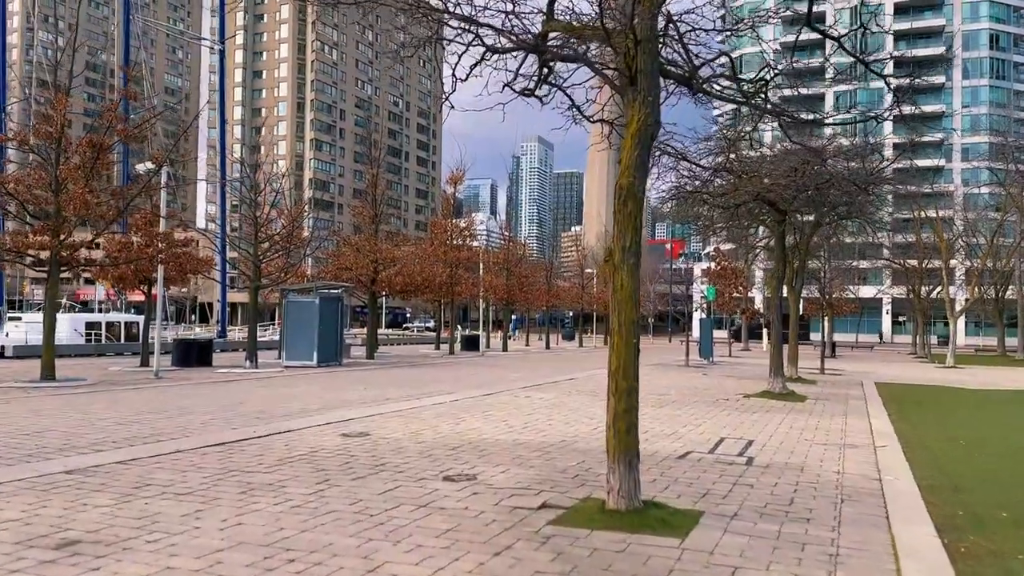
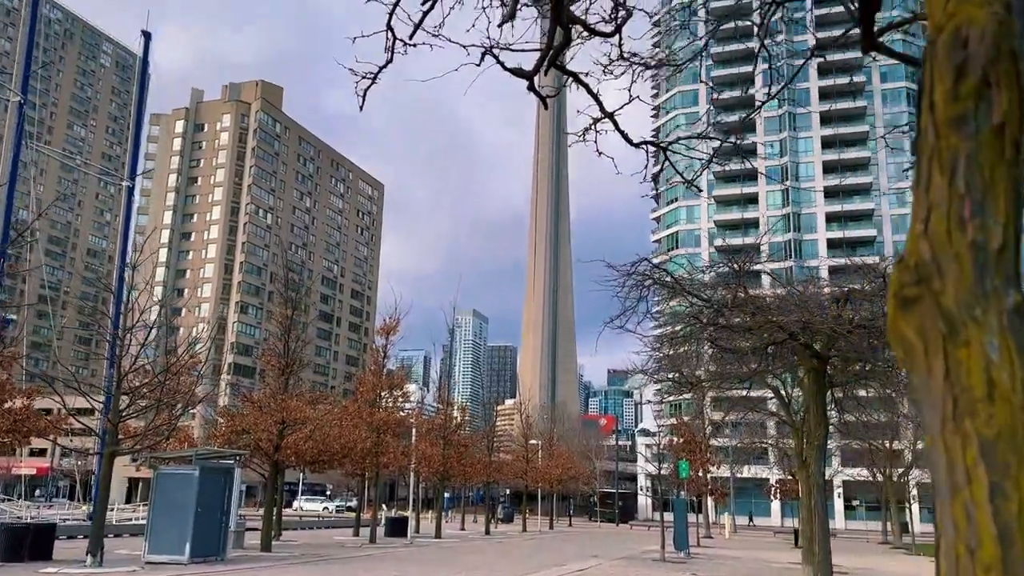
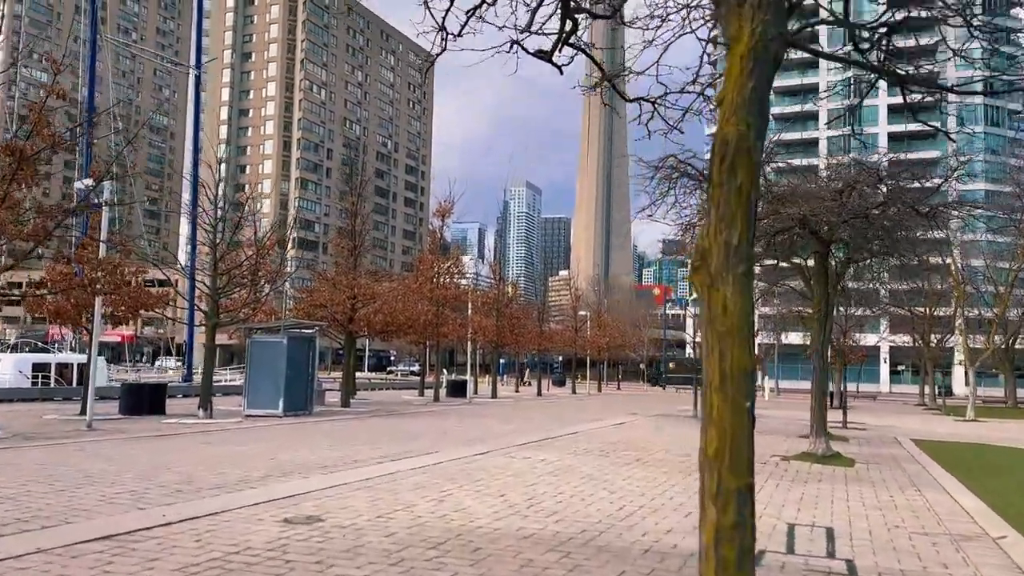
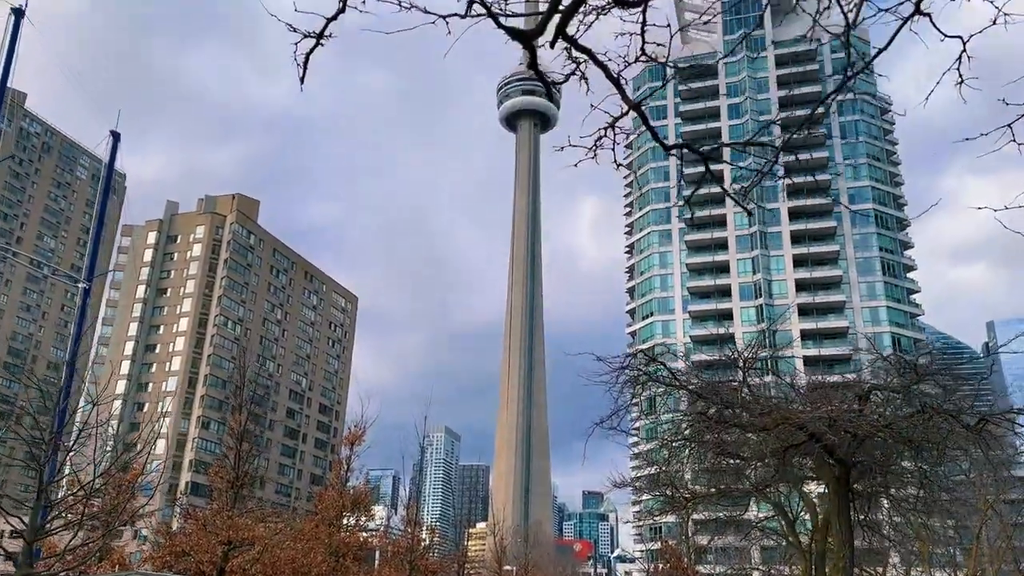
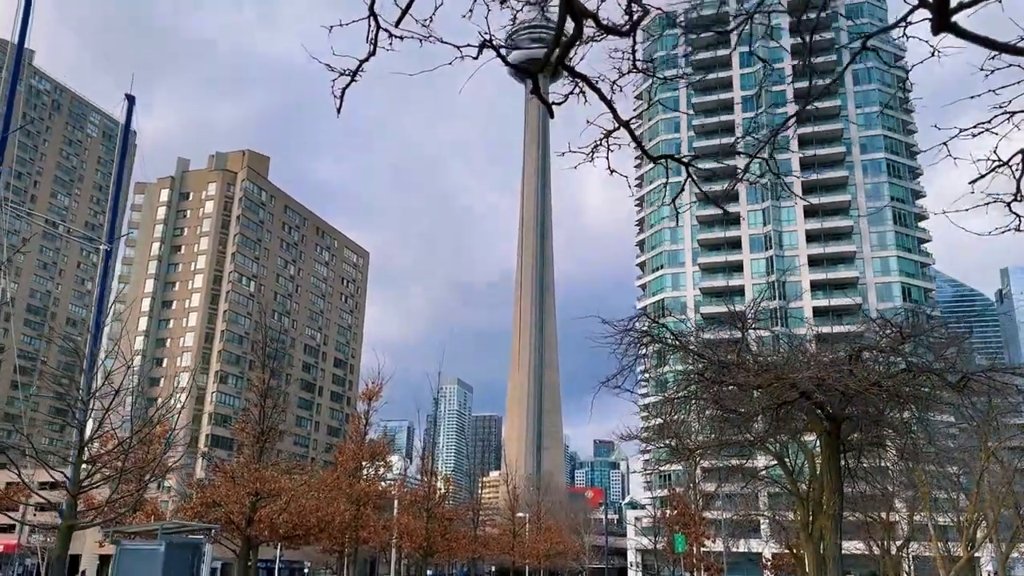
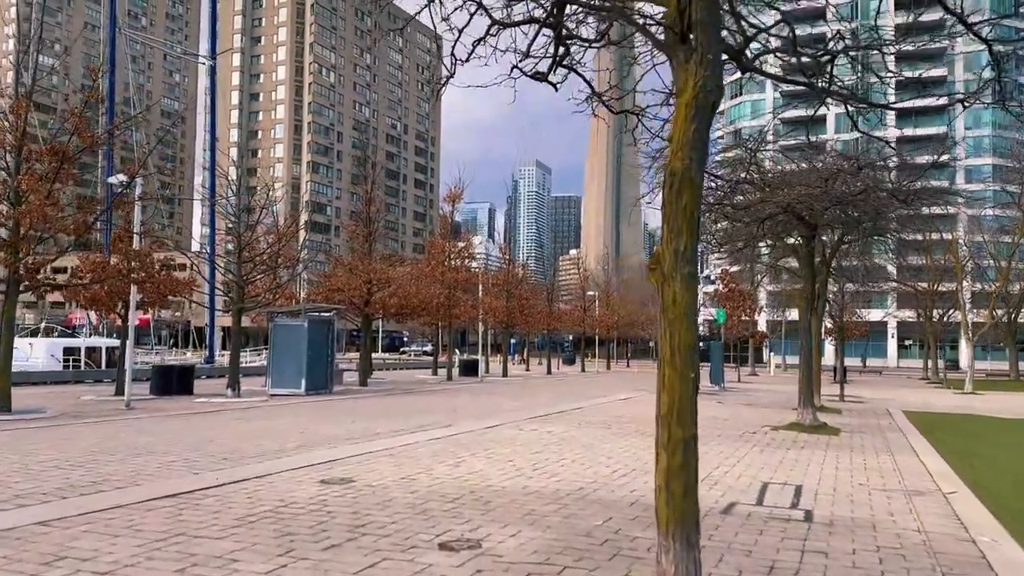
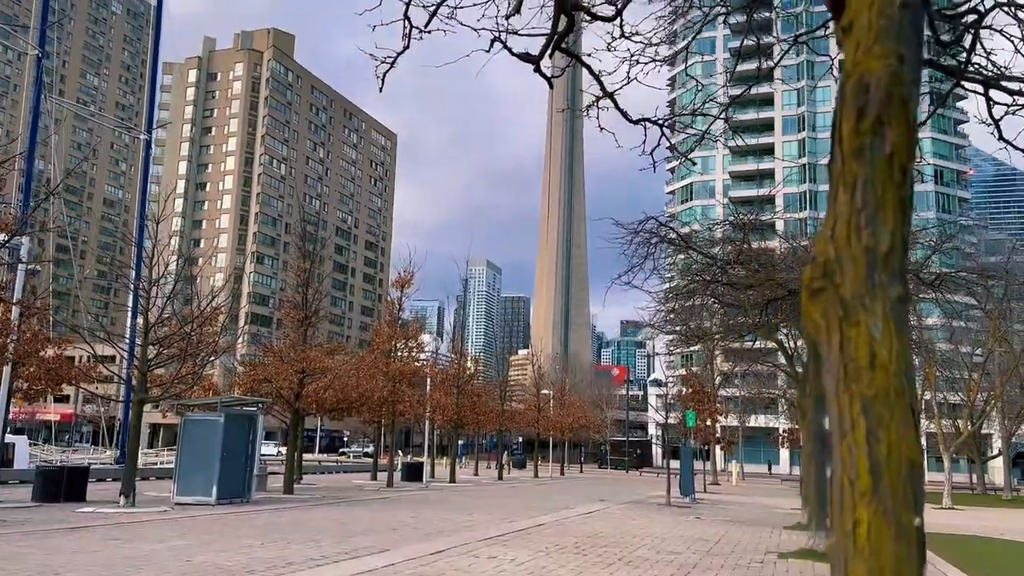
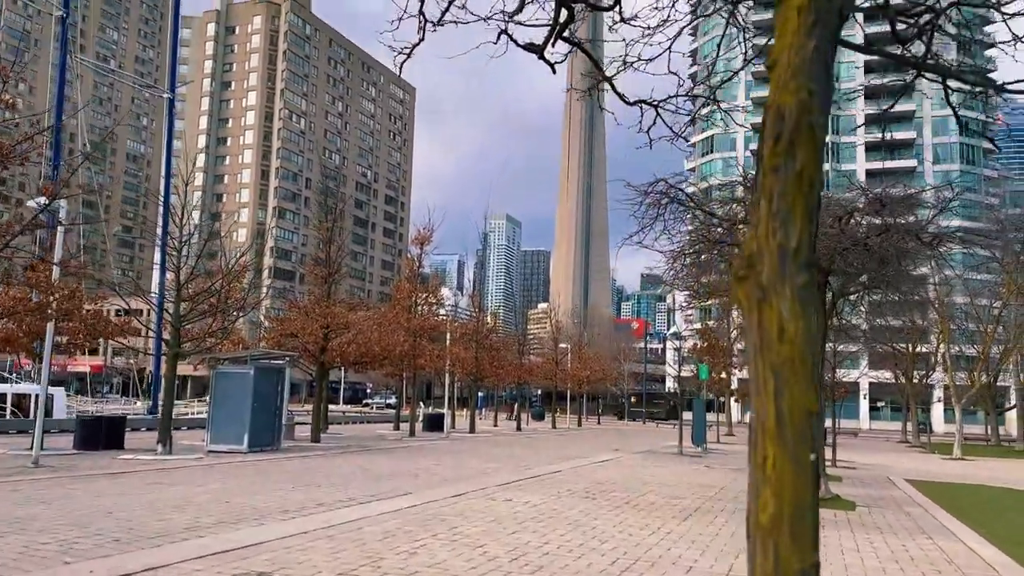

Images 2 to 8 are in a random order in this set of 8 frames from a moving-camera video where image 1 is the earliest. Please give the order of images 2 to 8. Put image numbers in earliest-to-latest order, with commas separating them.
6, 3, 8, 7, 2, 5, 4
